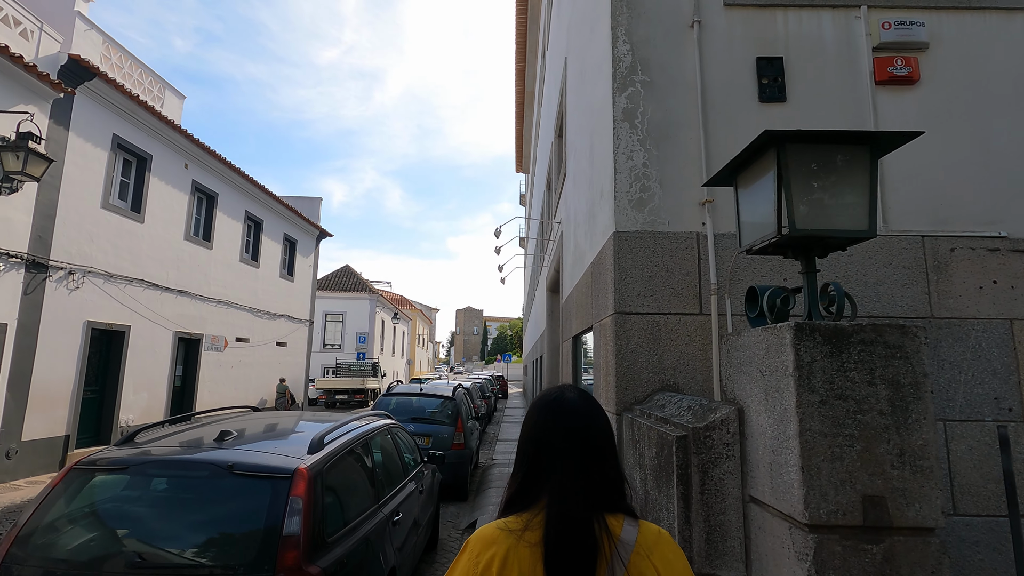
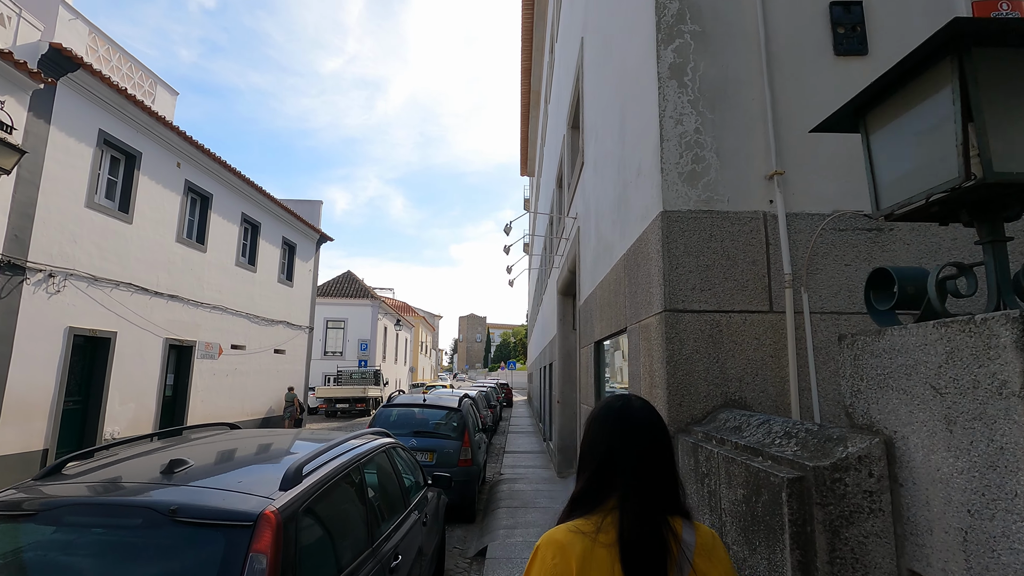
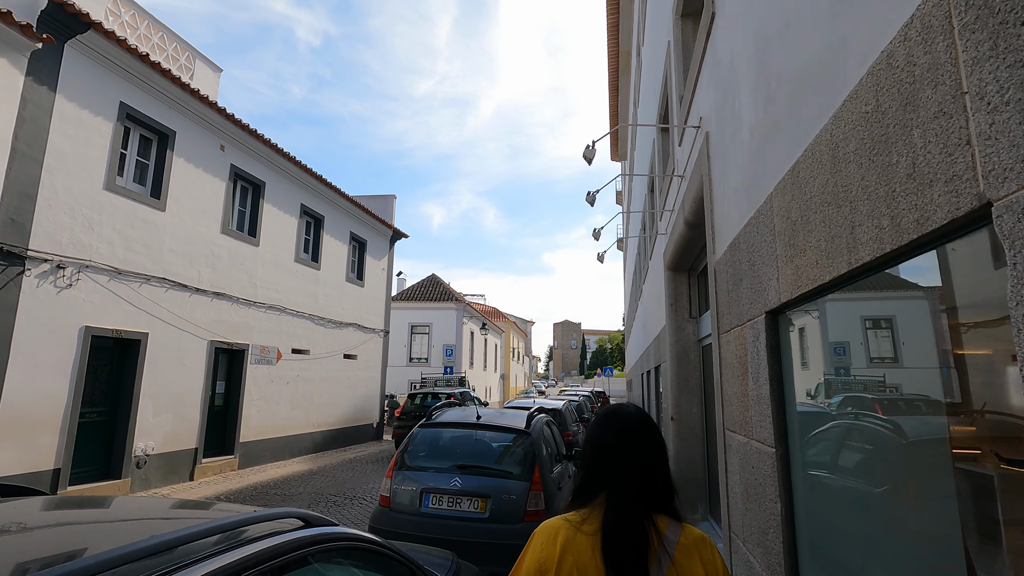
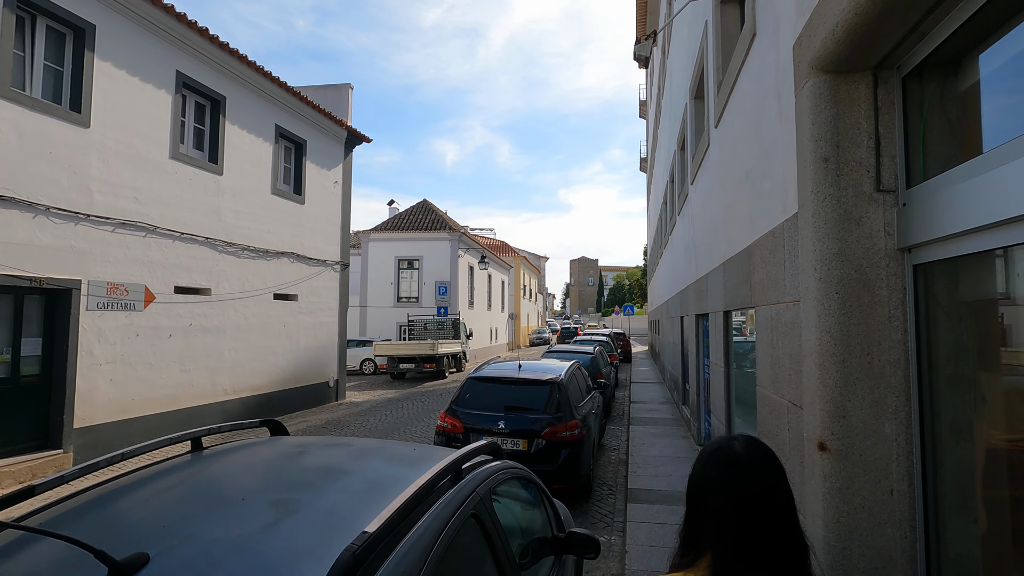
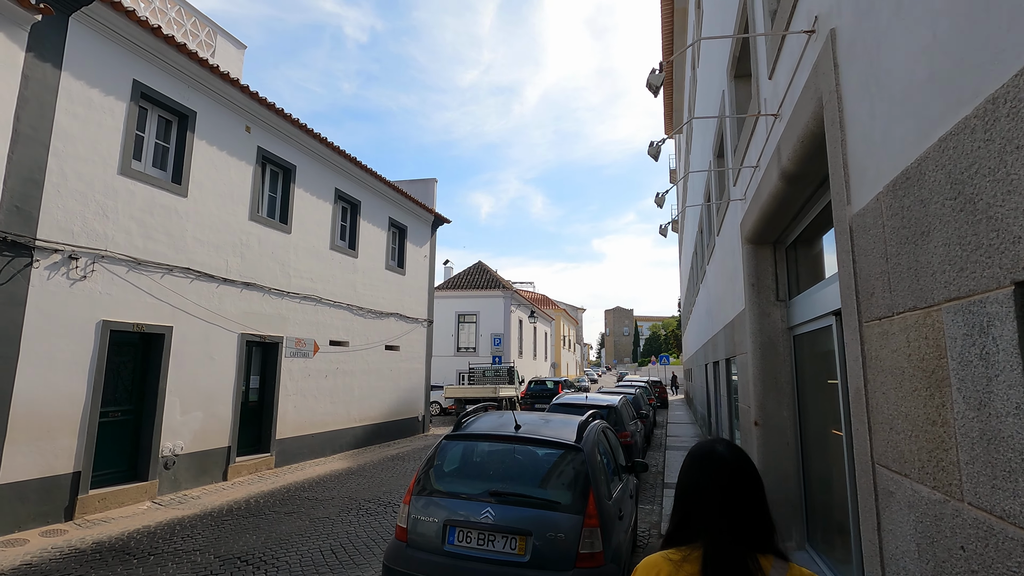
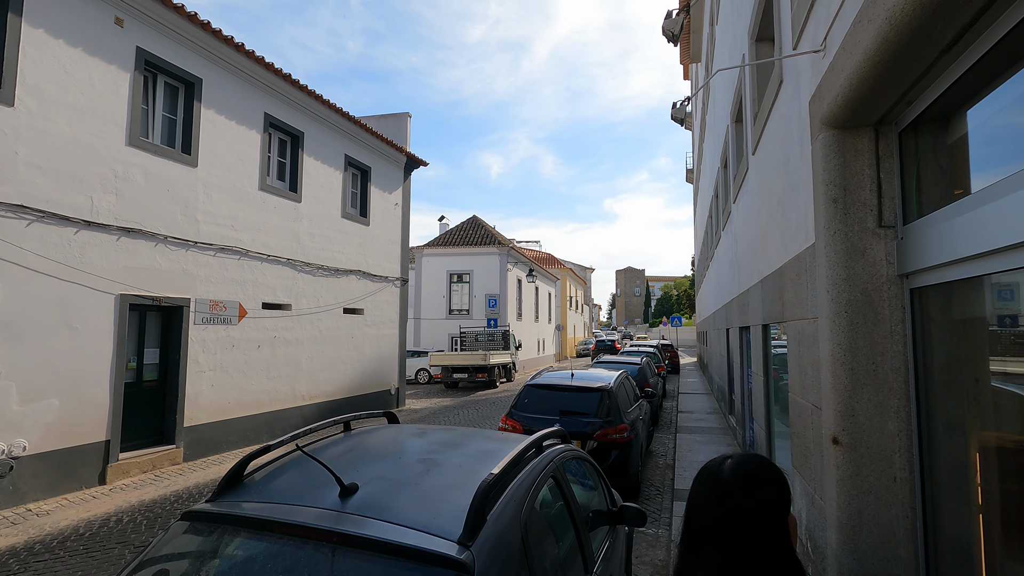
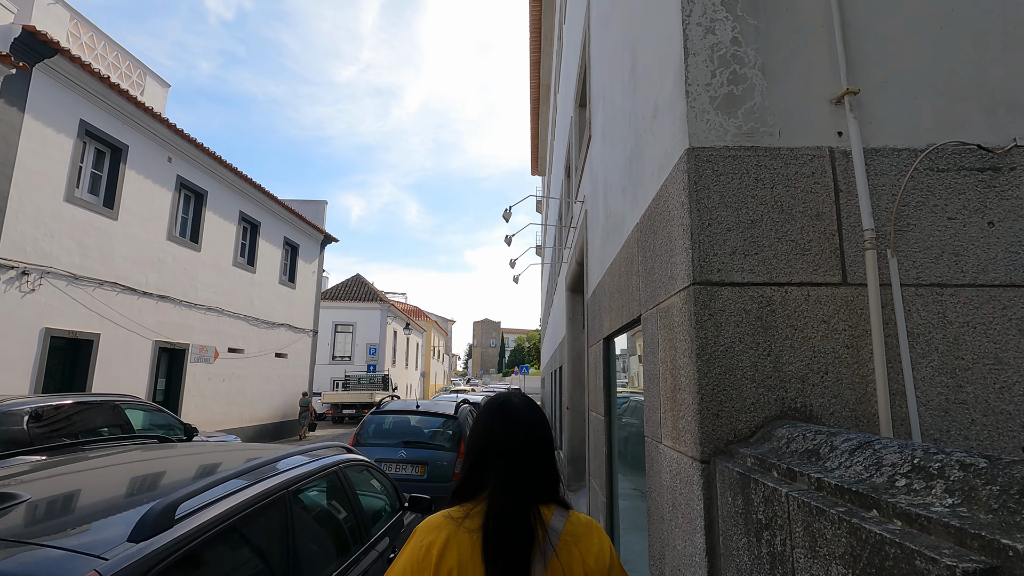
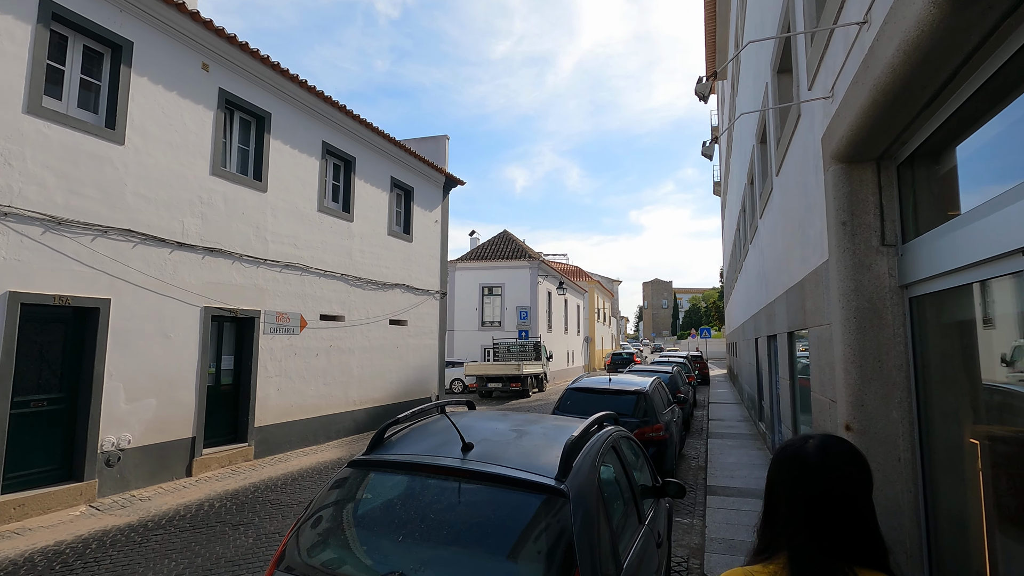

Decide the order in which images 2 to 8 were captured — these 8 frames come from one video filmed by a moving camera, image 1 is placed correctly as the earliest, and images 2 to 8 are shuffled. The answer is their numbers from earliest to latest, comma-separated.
2, 7, 3, 5, 8, 6, 4
